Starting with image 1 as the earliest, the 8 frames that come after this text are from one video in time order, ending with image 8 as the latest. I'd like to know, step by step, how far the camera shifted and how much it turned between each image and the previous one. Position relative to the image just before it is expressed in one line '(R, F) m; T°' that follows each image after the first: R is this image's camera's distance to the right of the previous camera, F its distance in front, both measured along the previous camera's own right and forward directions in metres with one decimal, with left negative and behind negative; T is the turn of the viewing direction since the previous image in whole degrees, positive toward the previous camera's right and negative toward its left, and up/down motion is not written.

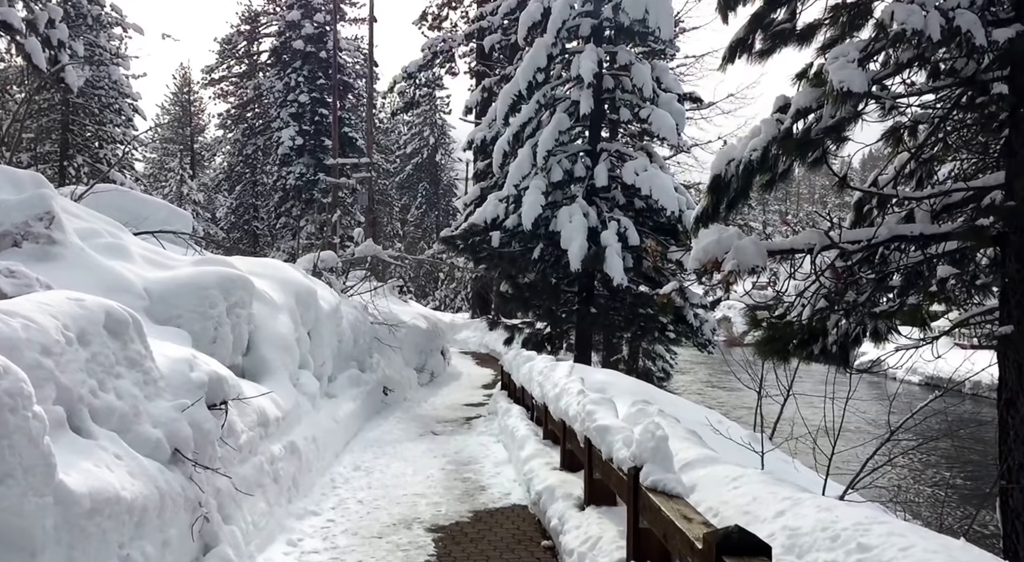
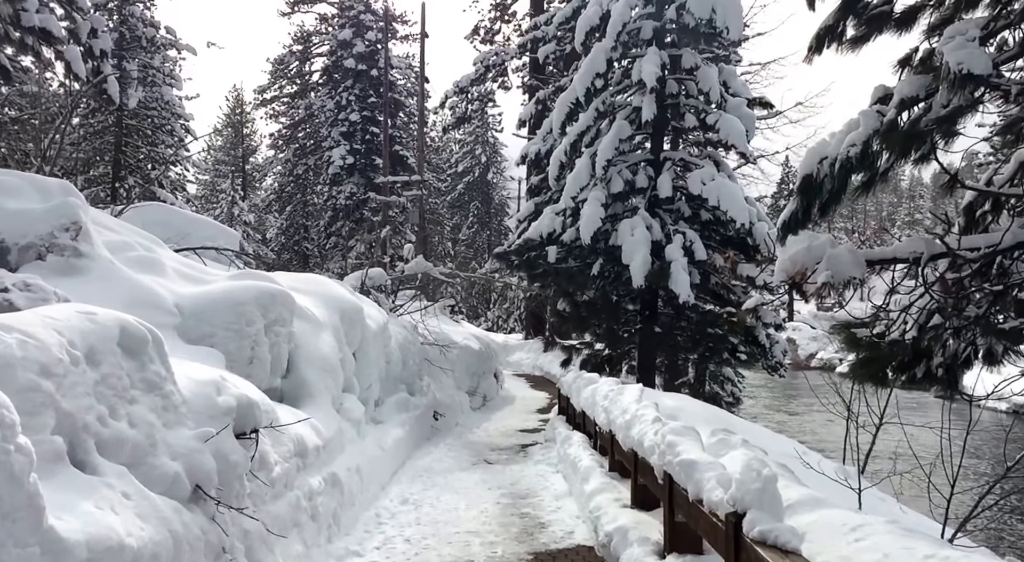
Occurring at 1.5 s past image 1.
(-0.1, +0.7) m; -4°
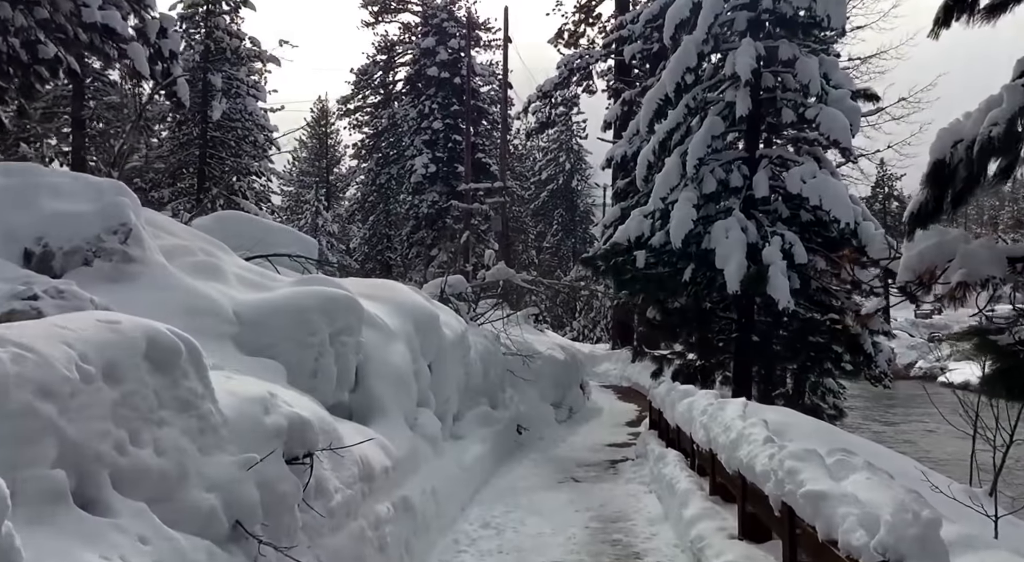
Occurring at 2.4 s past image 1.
(0.0, +0.6) m; -6°
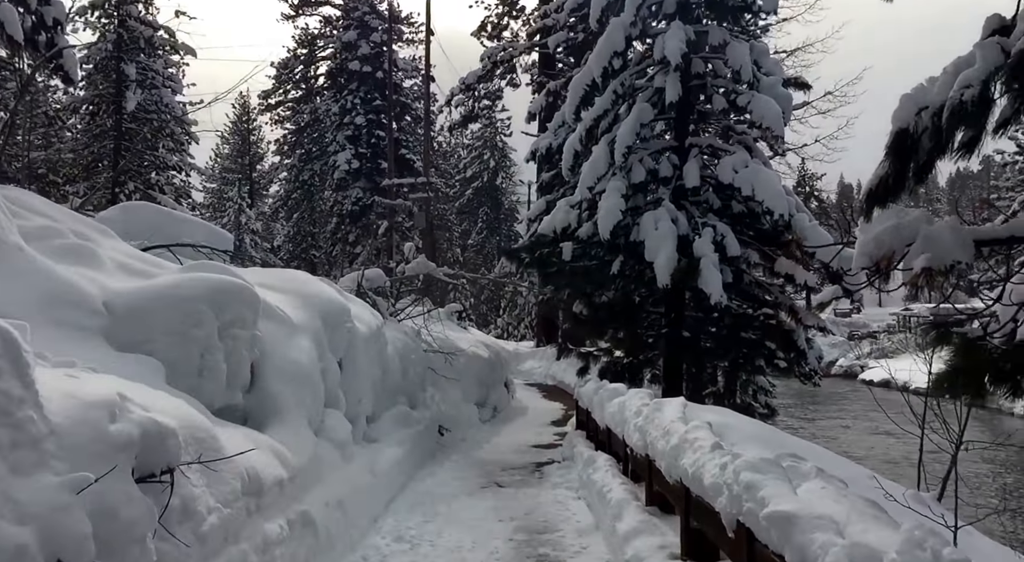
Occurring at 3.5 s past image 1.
(+0.1, +0.7) m; +5°
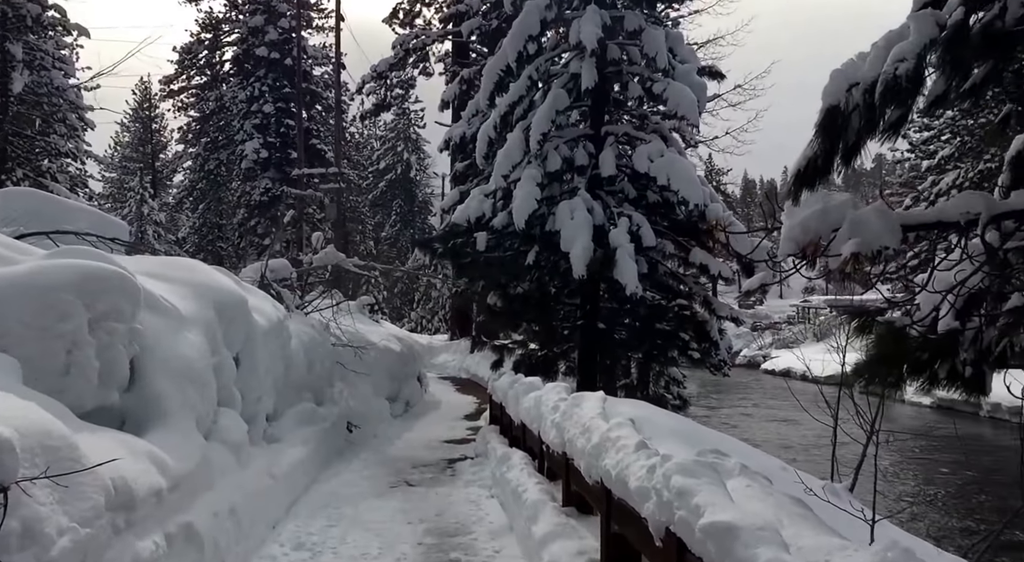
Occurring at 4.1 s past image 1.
(0.0, +0.4) m; +6°
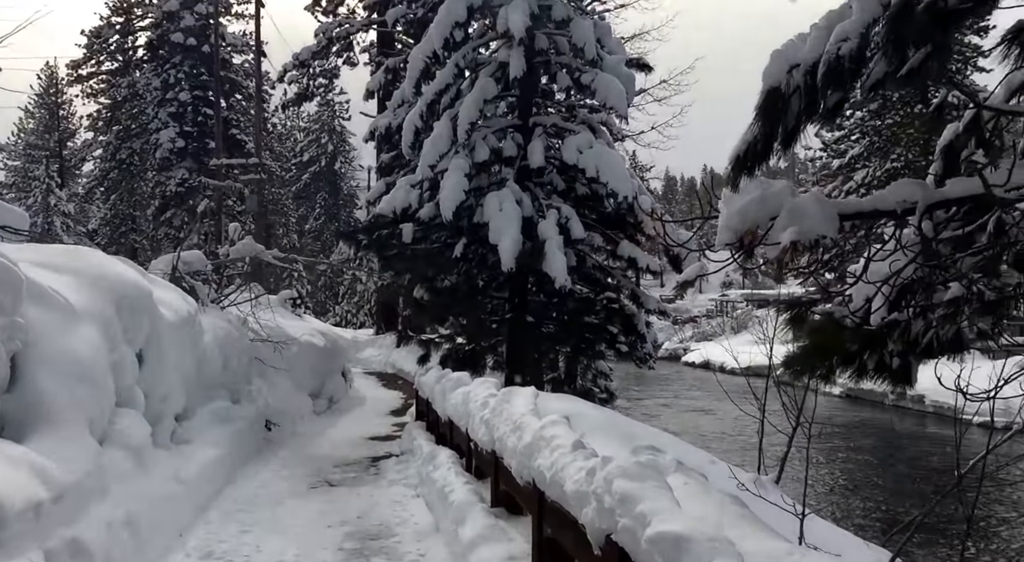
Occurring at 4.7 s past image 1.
(0.0, +0.3) m; +5°
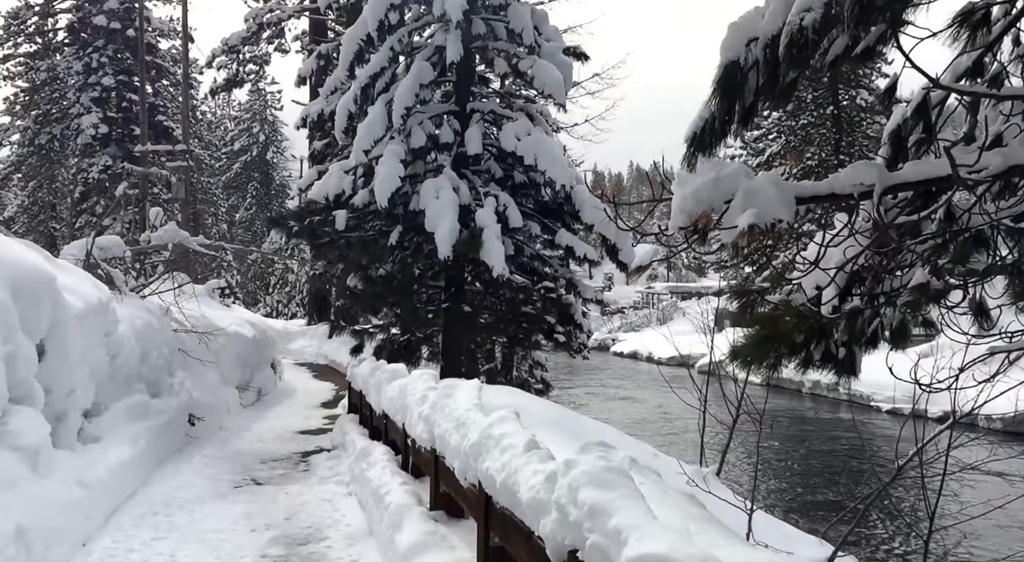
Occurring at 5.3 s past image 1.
(0.0, +0.3) m; +5°
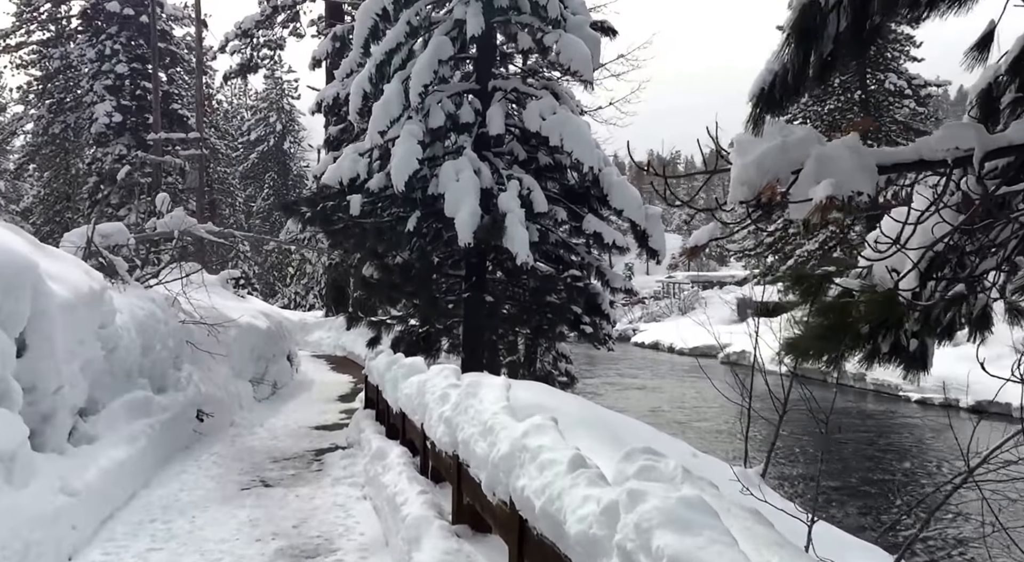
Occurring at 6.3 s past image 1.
(-0.1, +0.6) m; -1°
